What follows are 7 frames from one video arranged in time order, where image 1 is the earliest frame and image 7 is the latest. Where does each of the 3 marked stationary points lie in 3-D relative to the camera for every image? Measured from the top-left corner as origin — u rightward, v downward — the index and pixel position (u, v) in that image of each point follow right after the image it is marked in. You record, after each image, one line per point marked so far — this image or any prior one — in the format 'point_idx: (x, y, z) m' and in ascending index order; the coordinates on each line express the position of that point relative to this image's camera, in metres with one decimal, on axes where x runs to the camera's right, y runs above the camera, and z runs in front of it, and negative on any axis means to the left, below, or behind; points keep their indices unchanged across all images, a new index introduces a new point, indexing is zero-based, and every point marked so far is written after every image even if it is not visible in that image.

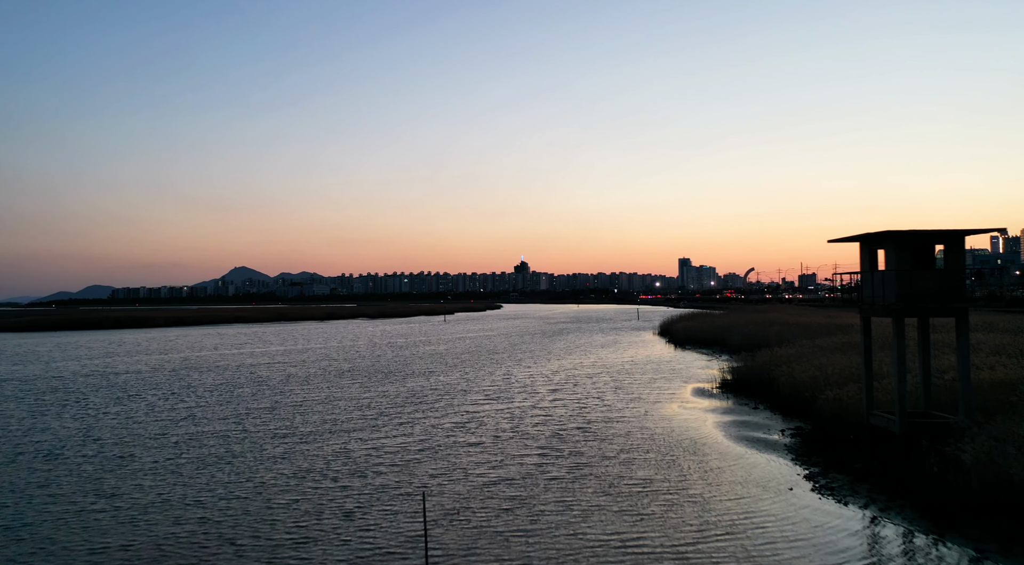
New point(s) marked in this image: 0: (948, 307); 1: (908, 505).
0: (+11.2, -0.6, +19.6) m
1: (+8.4, -4.7, +16.3) m
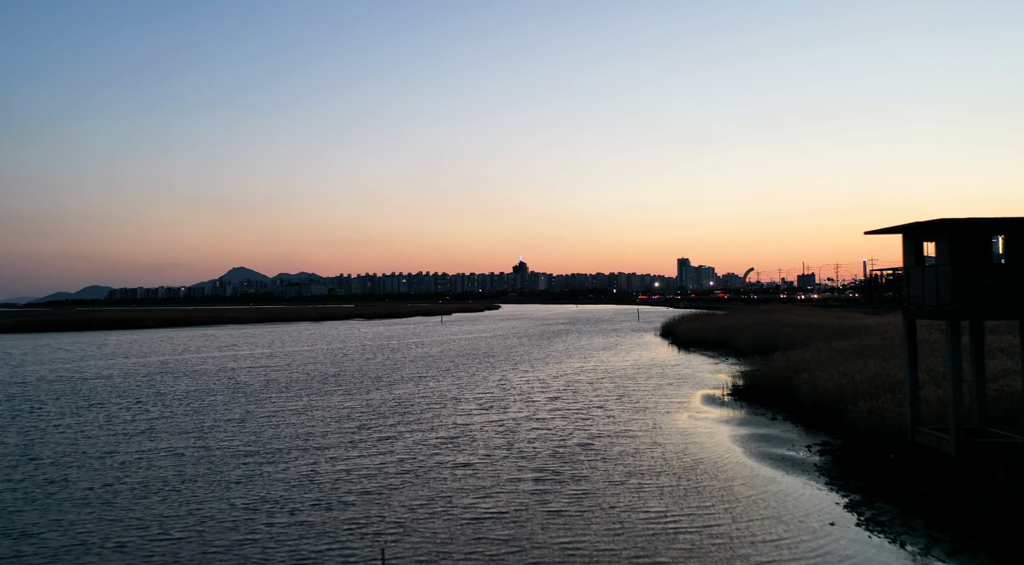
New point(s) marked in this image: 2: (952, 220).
0: (+11.0, -0.6, +16.8) m
1: (+8.2, -4.7, +13.5) m
2: (+9.9, +1.4, +17.4) m
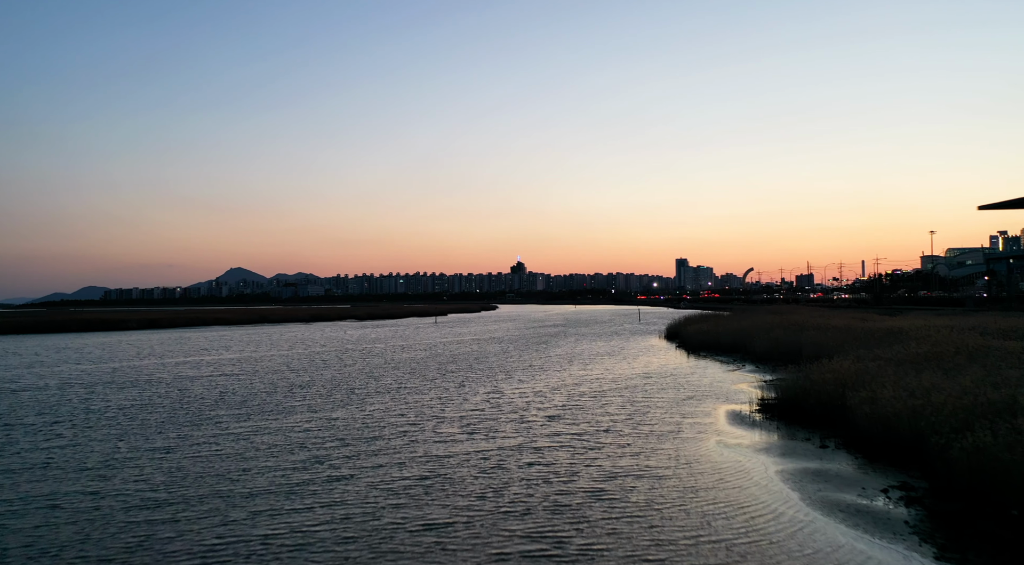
0: (+10.7, -0.4, +11.6) m
1: (+8.0, -4.6, +8.2) m
2: (+9.7, +1.5, +12.1) m
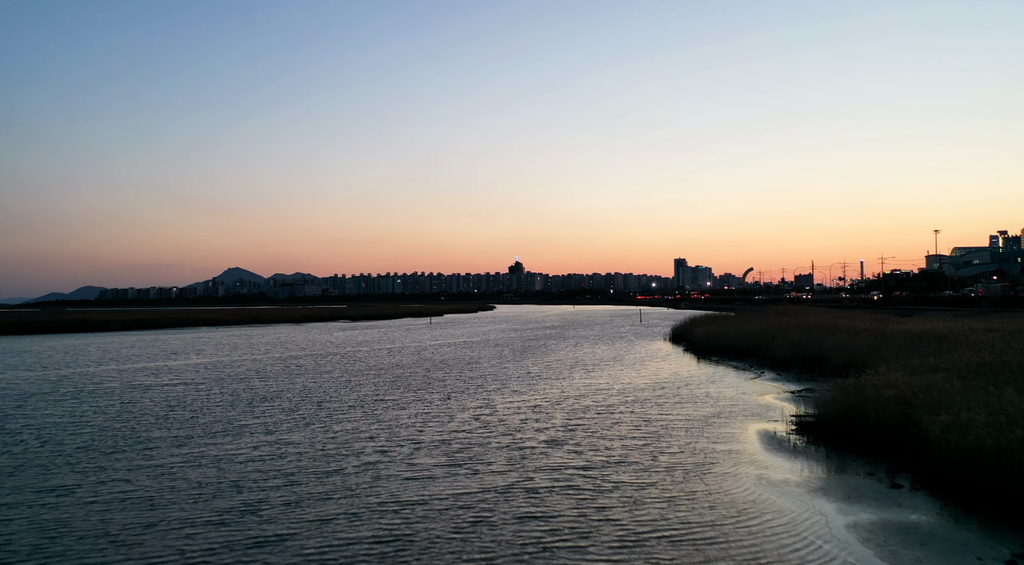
0: (+10.5, -0.3, +6.8) m
1: (+7.8, -4.5, +3.5) m
2: (+9.5, +1.6, +7.4) m
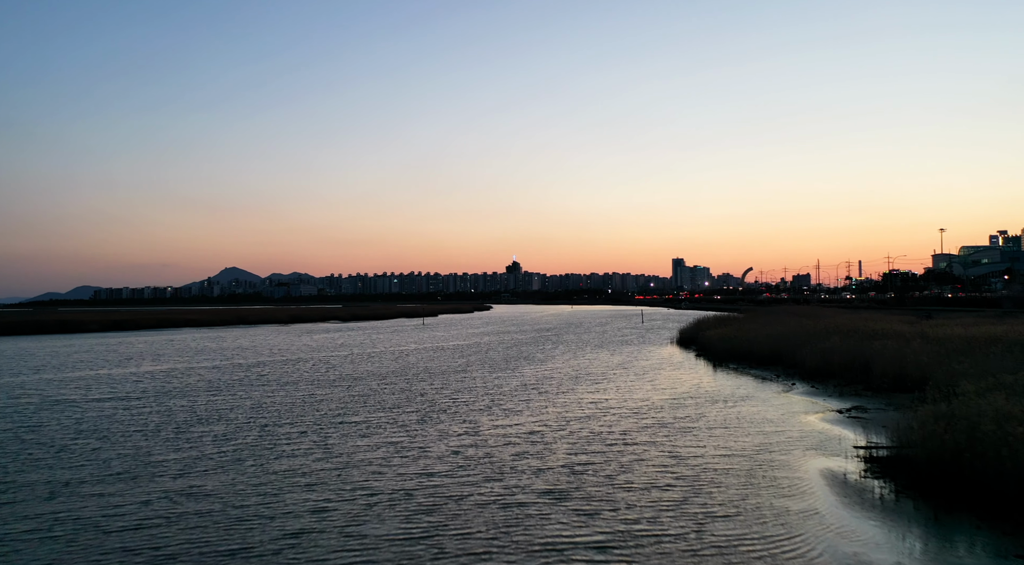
0: (+10.3, -0.2, +0.8) m
1: (+7.6, -4.3, -2.6) m
2: (+9.2, +1.7, +1.3) m
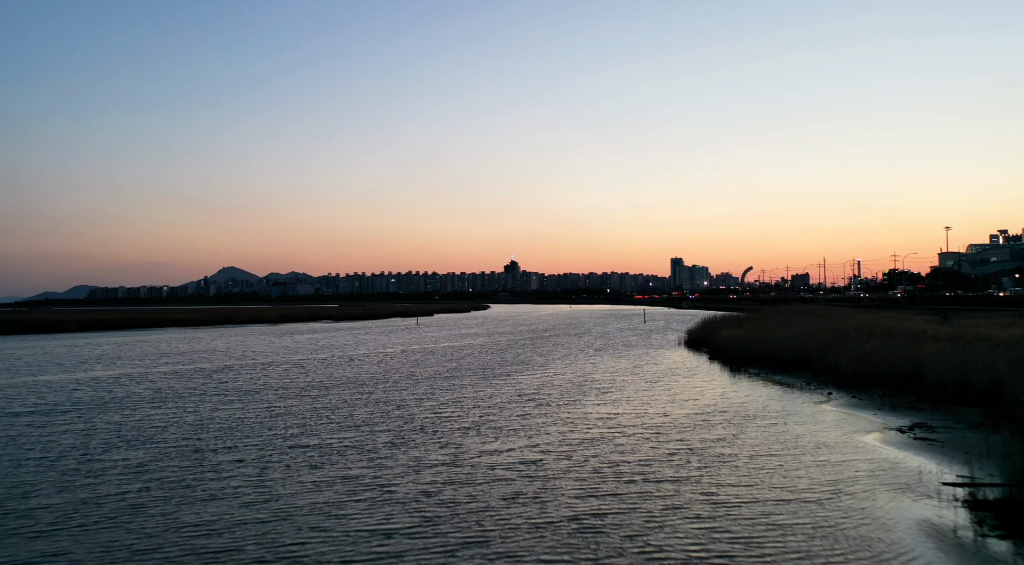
0: (+10.1, 0.0, -4.4) m
1: (+7.4, -4.1, -7.7) m
2: (+9.1, +2.0, -3.8) m
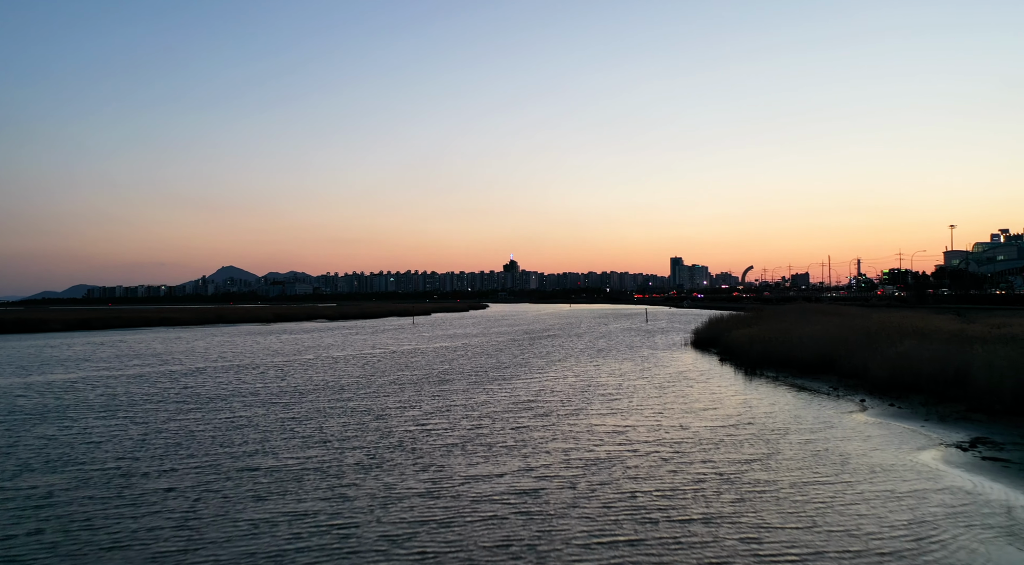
0: (+10.0, +0.2, -8.0) m
1: (+7.3, -3.9, -11.4) m
2: (+8.9, +2.2, -7.5) m
